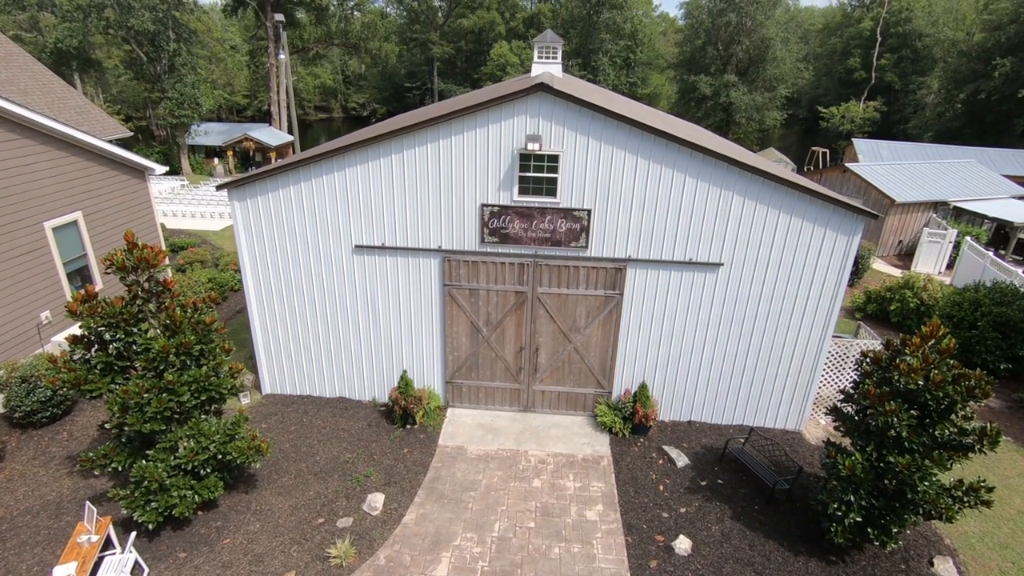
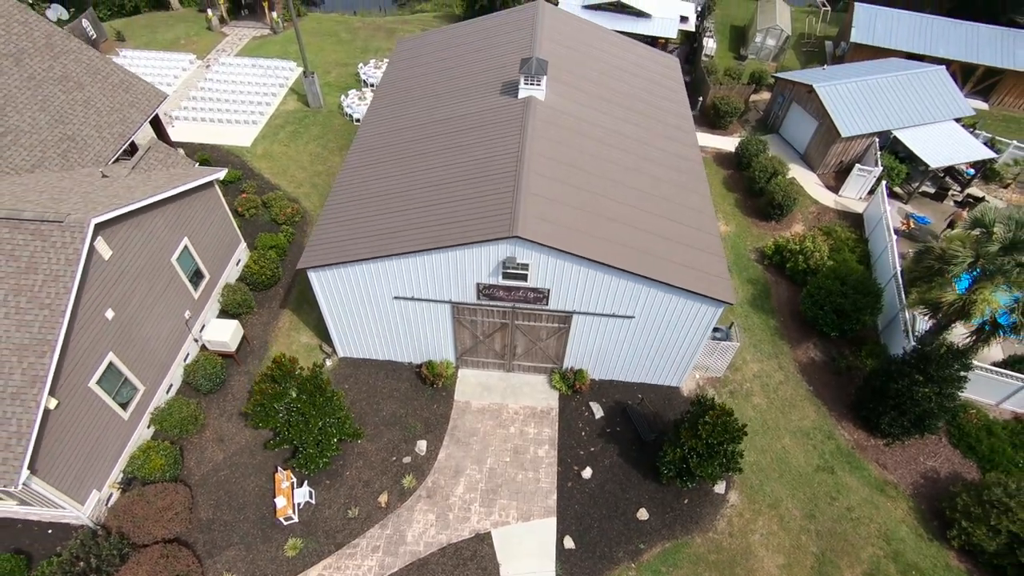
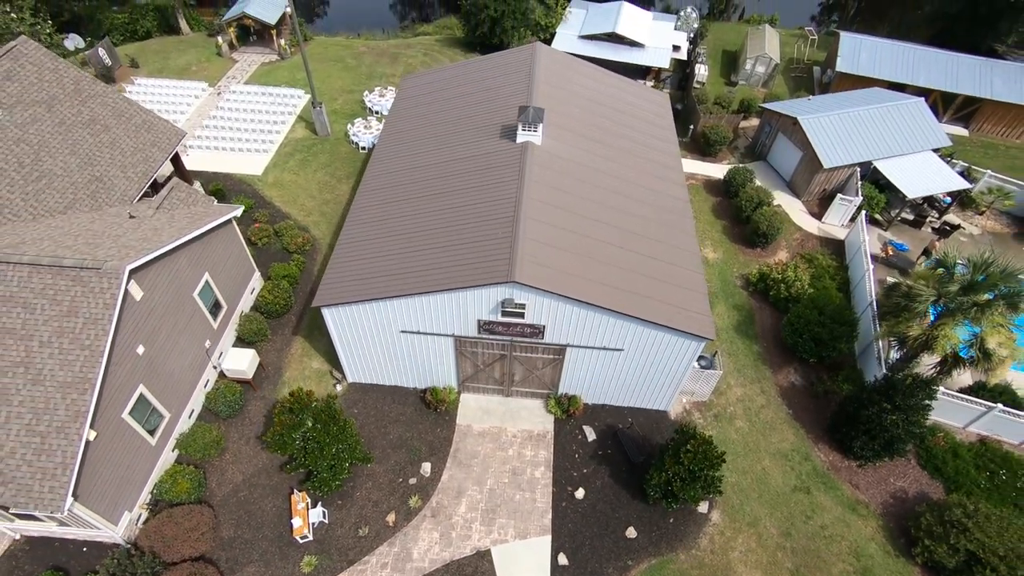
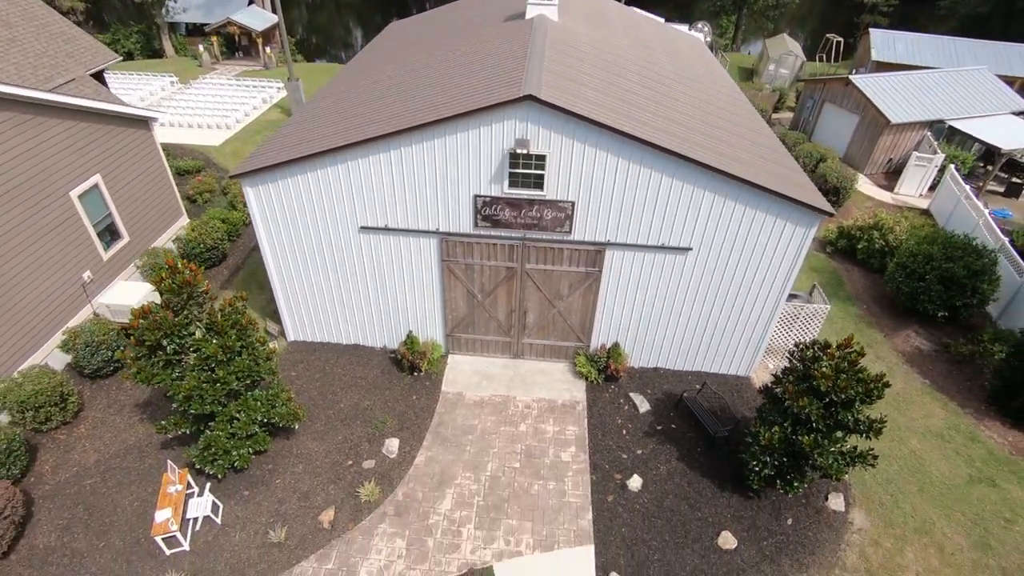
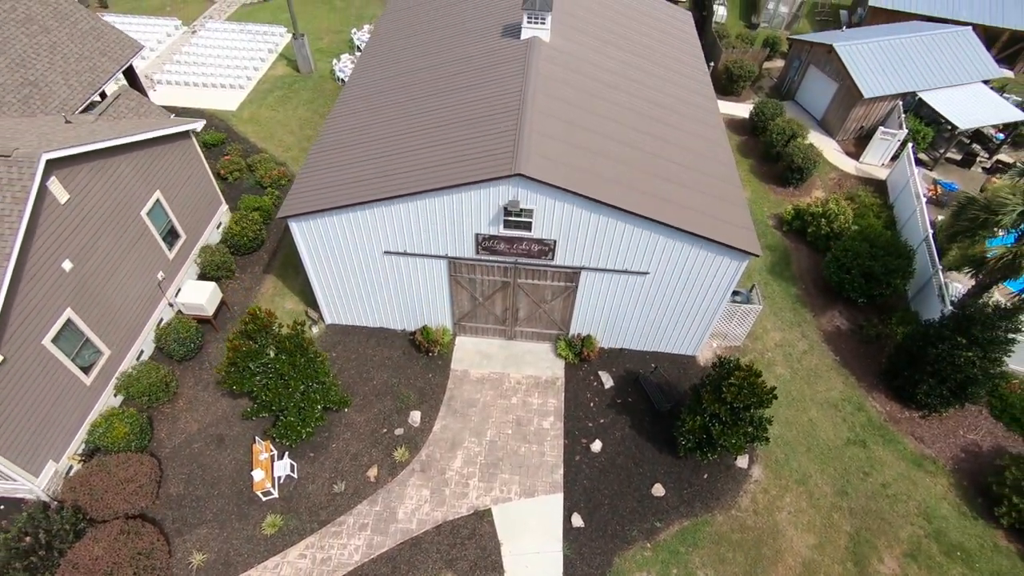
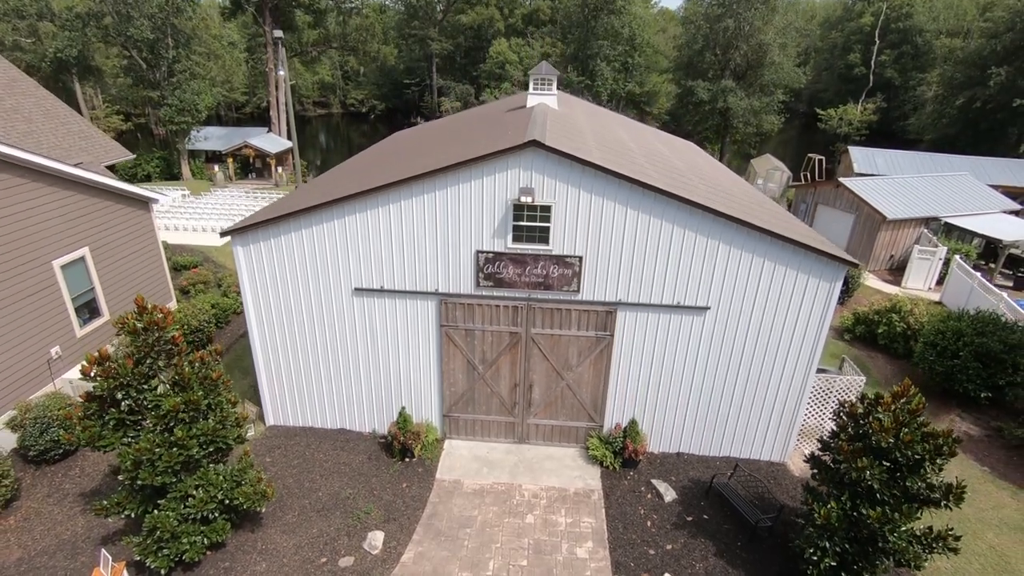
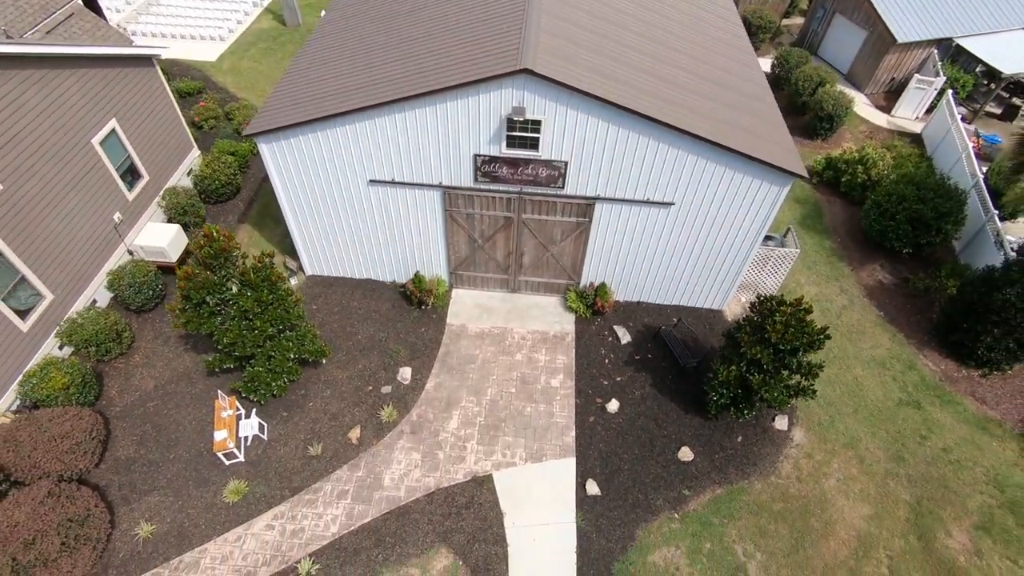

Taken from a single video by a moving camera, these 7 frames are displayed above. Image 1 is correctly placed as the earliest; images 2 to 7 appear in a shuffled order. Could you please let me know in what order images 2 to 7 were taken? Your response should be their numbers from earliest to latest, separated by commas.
6, 4, 7, 5, 2, 3
